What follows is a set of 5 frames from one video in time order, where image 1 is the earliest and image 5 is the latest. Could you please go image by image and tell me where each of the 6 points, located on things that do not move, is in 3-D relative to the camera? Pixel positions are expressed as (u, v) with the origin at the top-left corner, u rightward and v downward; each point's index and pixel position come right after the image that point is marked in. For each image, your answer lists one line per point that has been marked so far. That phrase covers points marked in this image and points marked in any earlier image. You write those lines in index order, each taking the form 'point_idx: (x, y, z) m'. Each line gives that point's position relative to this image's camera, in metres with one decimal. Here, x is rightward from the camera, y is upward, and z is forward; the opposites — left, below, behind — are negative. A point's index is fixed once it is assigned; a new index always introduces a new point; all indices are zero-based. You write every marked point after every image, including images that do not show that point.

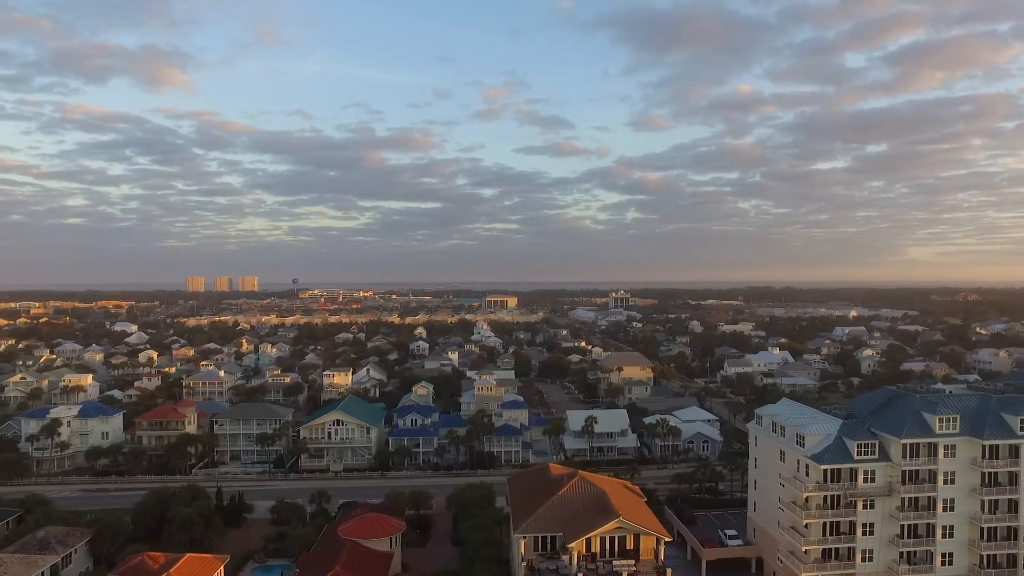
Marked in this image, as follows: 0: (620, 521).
0: (+3.0, -7.6, +20.6) m
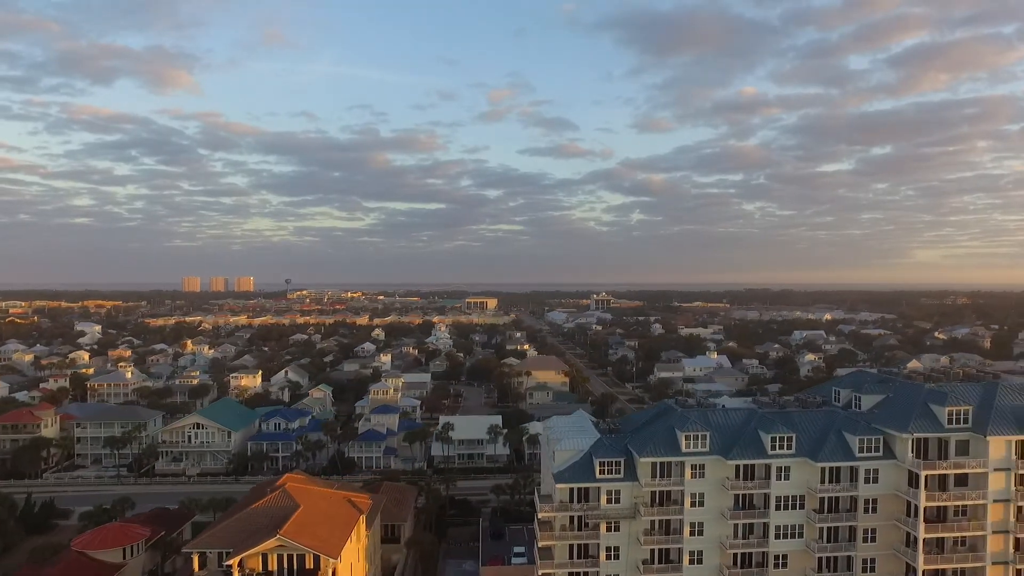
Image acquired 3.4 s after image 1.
0: (-7.3, -7.7, +18.9) m
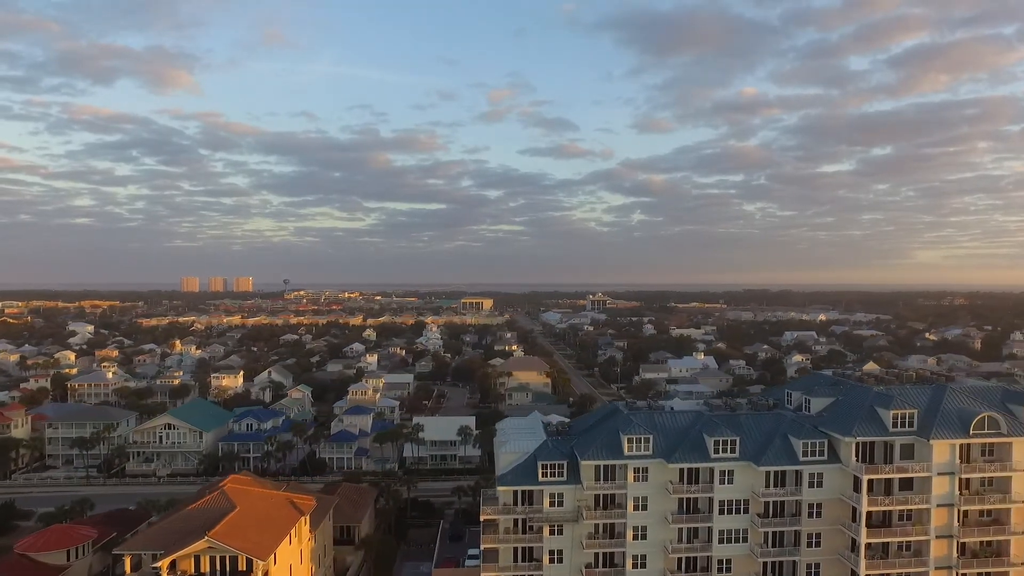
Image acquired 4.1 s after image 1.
0: (-9.4, -7.7, +18.7) m
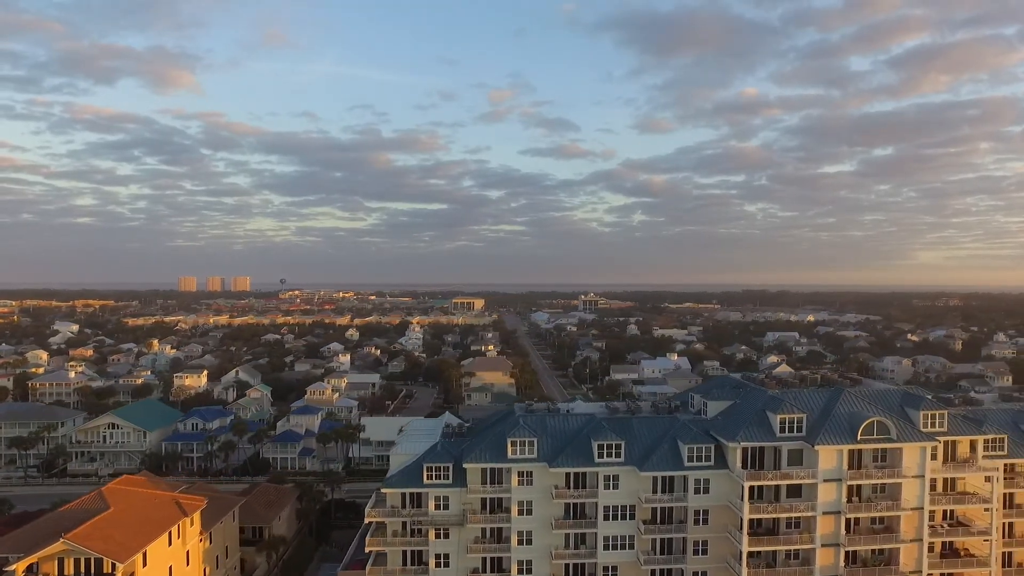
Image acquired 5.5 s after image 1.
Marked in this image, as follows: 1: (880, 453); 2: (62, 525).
0: (-13.4, -7.6, +18.1) m
1: (+11.8, -5.3, +19.6) m
2: (-14.5, -7.7, +19.7) m
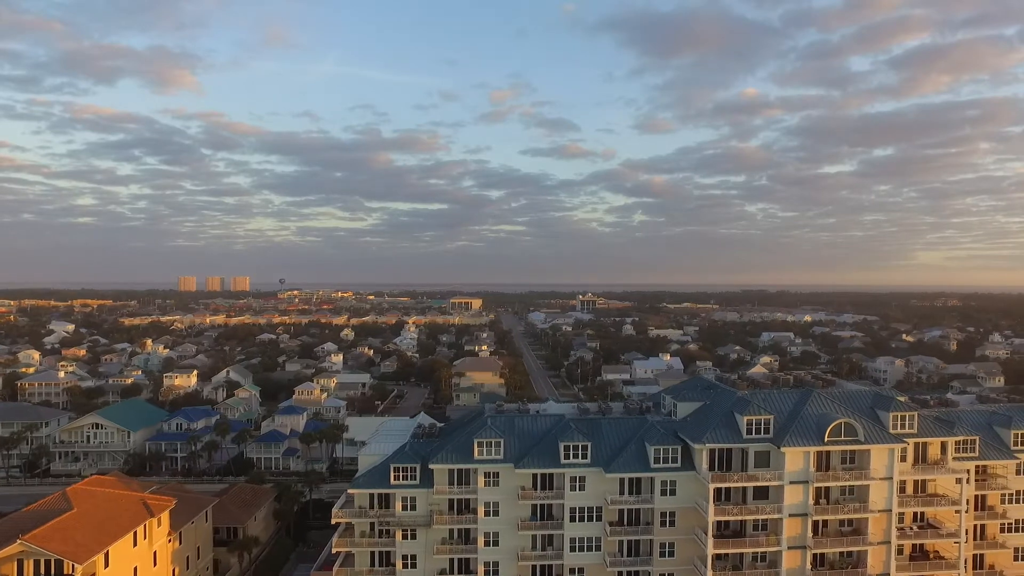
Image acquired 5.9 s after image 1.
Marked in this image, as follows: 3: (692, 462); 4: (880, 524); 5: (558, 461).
0: (-14.5, -7.6, +17.9) m
1: (+10.7, -5.3, +19.4) m
2: (-15.6, -7.7, +19.5) m
3: (+5.9, -5.6, +19.9) m
4: (+11.7, -7.5, +19.3) m
5: (+1.6, -5.7, +20.1) m
